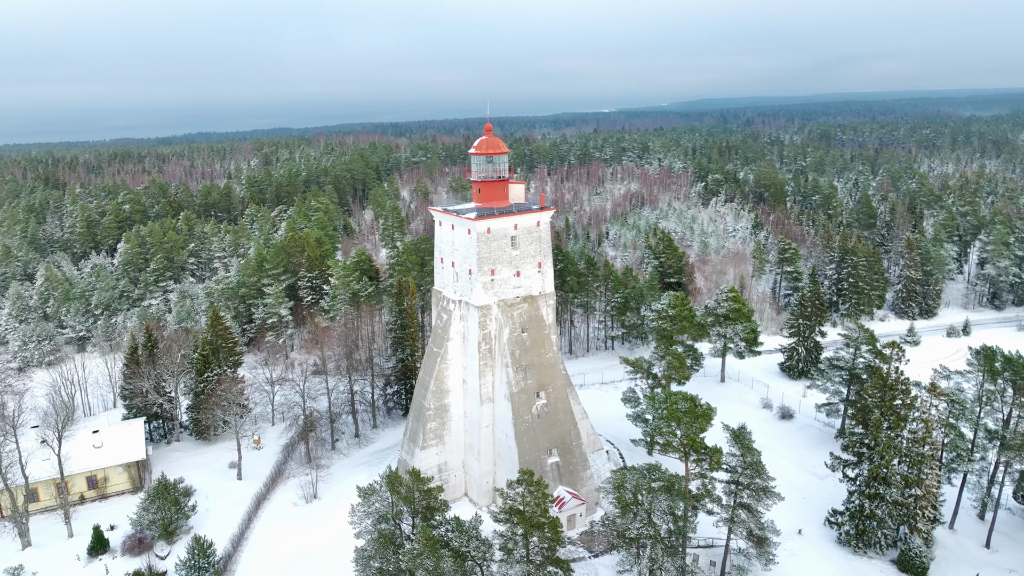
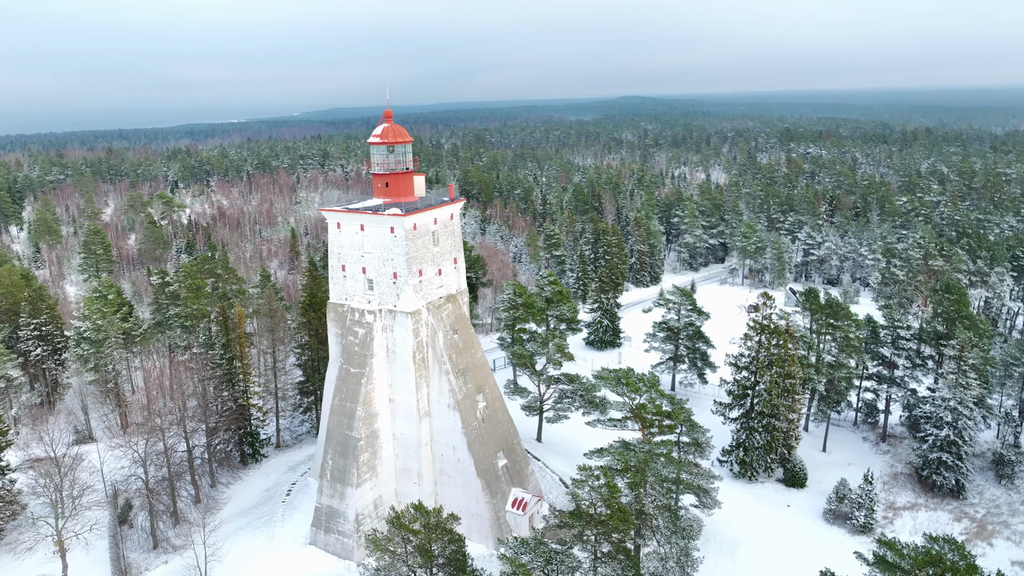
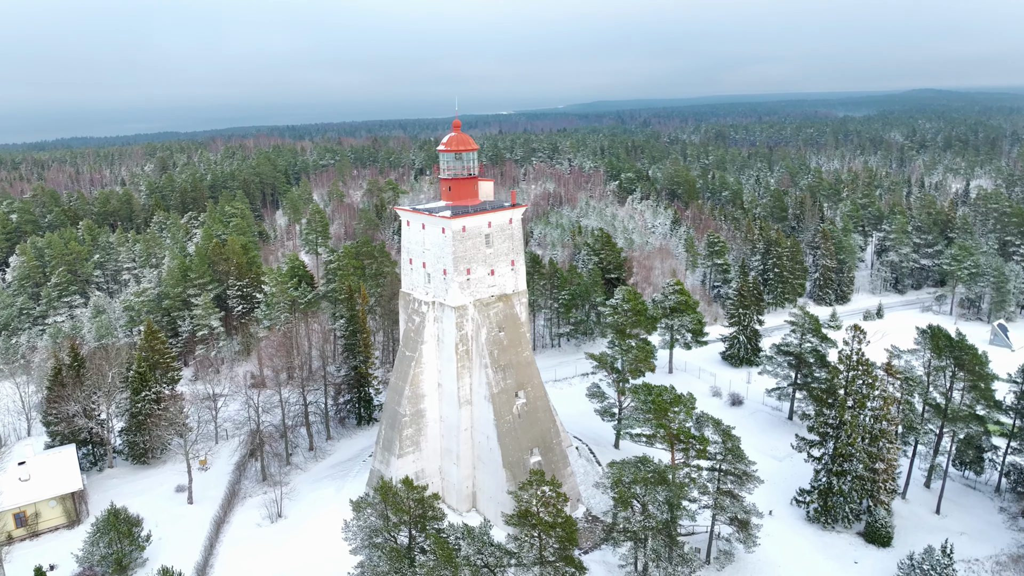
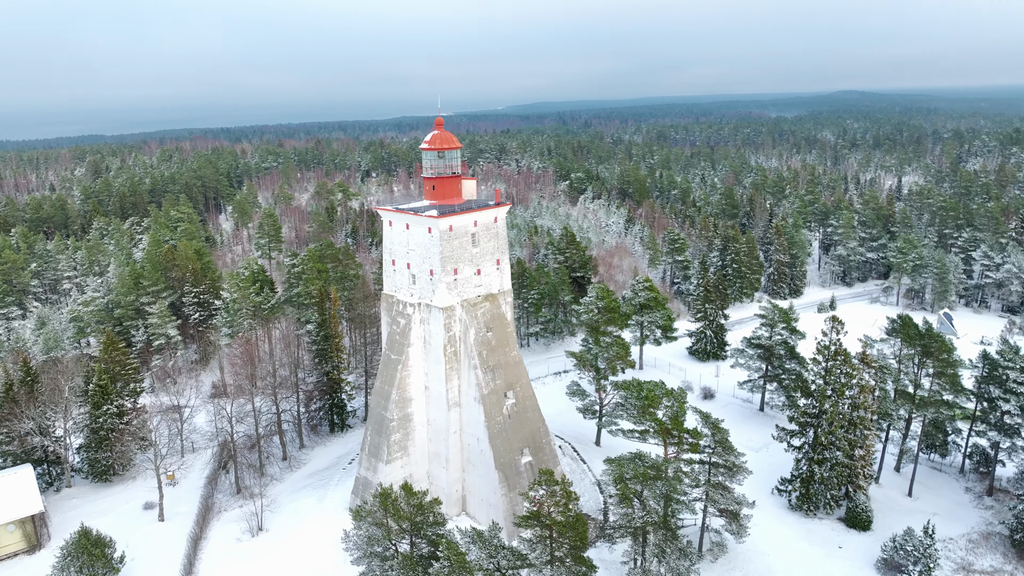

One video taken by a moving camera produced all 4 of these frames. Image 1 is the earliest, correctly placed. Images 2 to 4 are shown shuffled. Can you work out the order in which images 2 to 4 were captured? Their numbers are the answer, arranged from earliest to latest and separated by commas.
3, 4, 2
